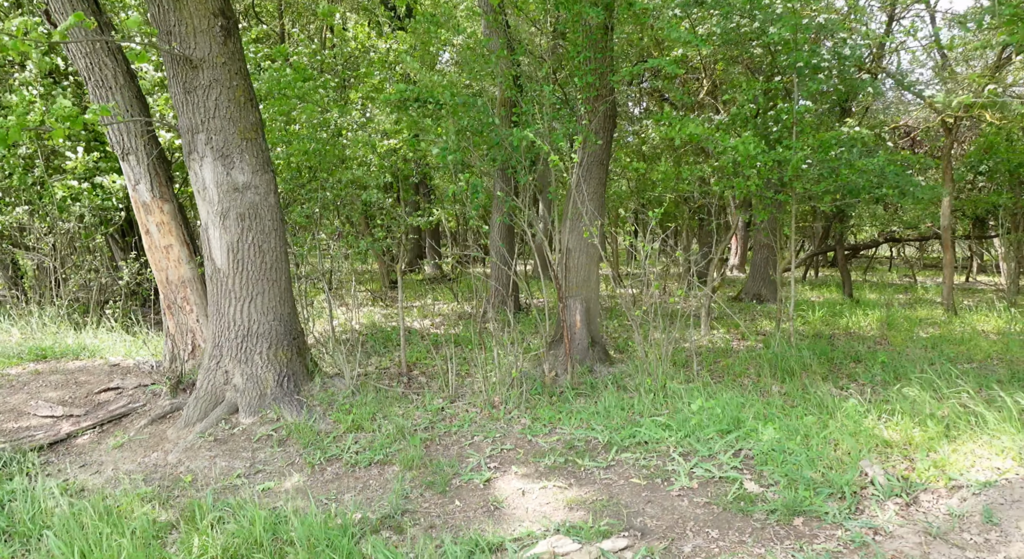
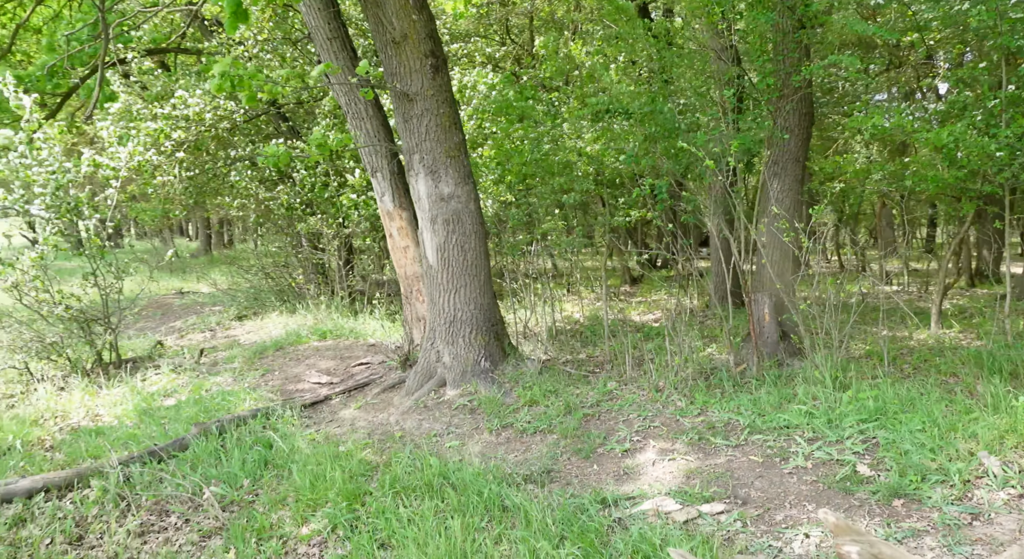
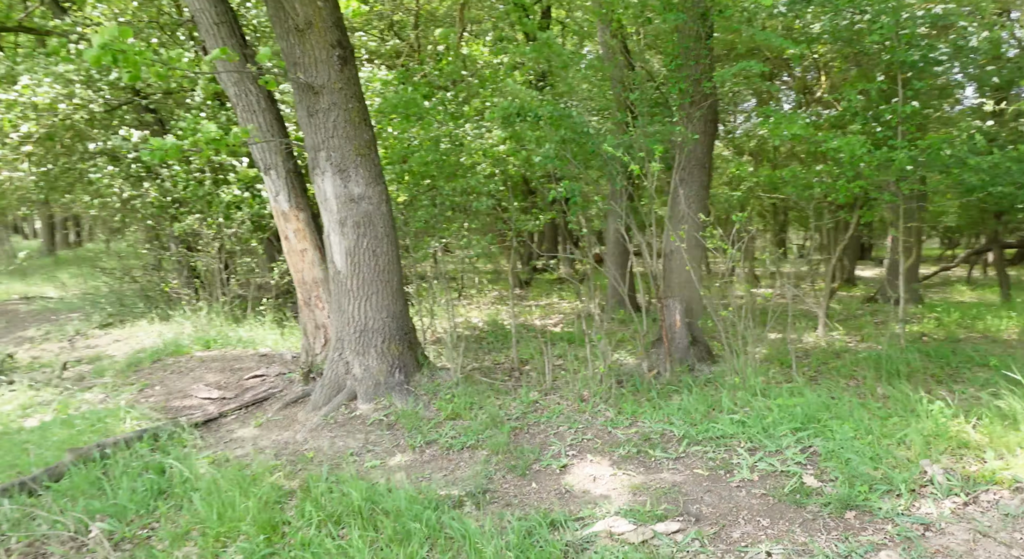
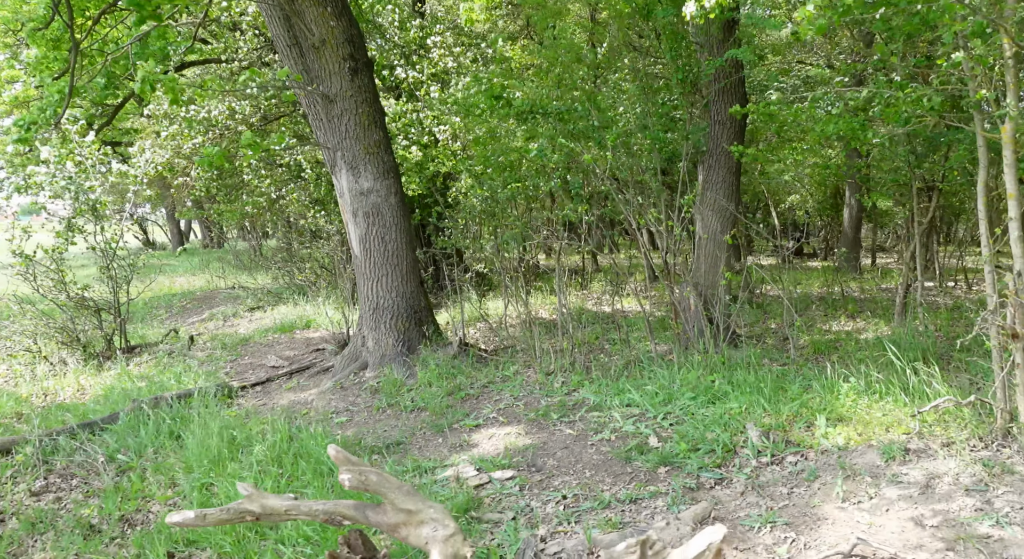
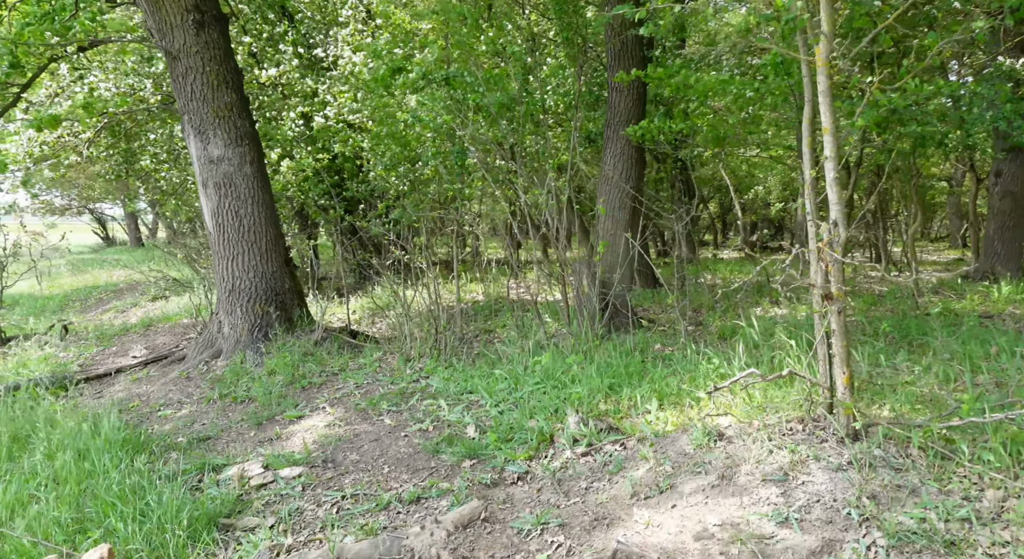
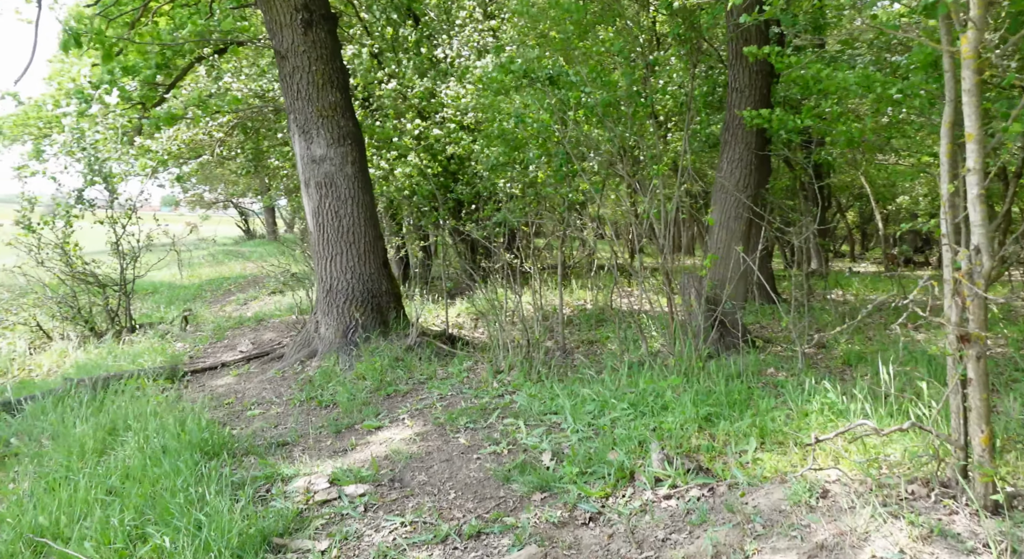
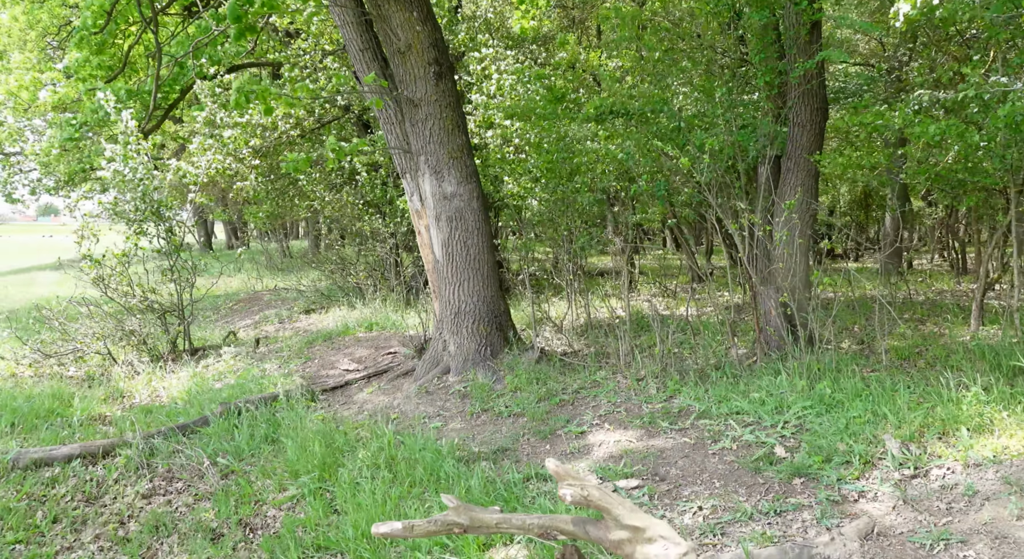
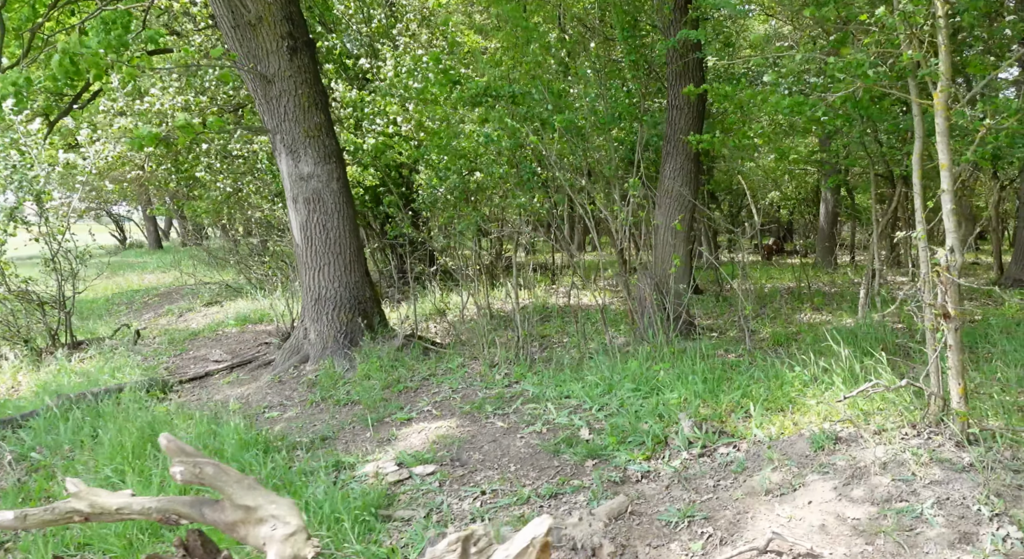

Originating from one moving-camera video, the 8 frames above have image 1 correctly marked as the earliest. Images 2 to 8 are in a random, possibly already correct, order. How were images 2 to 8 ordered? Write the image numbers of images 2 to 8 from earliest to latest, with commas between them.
3, 2, 7, 4, 8, 5, 6
